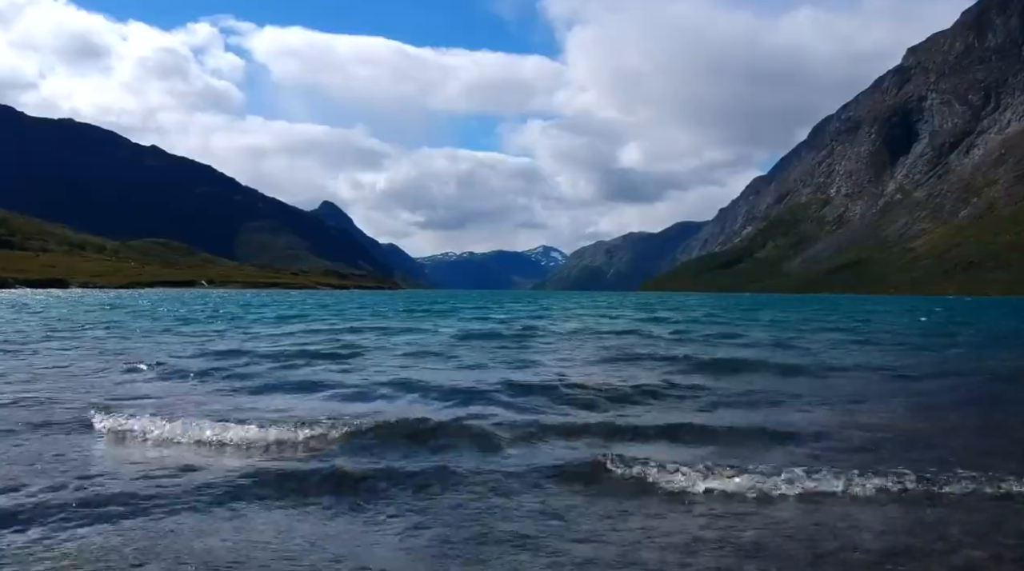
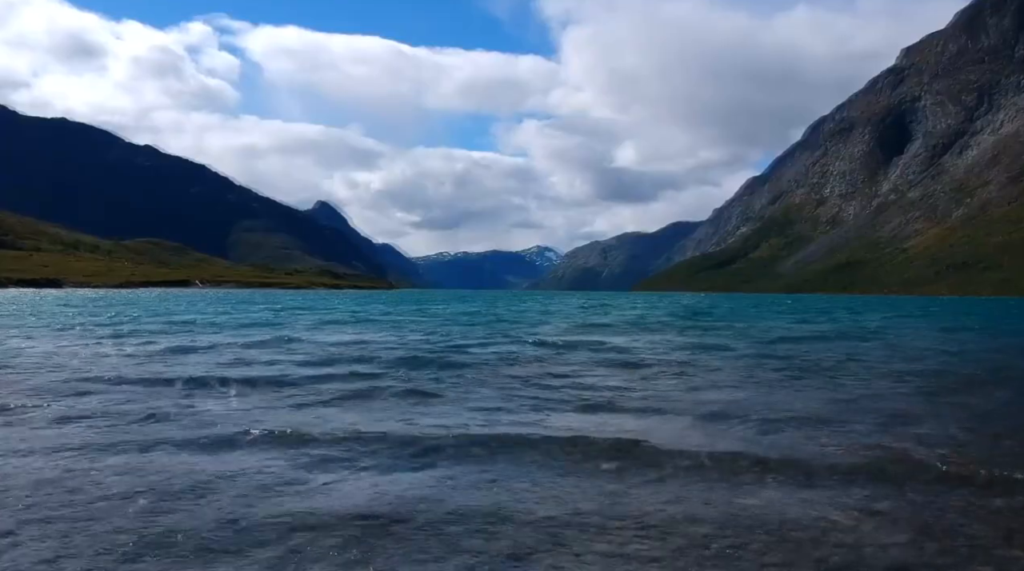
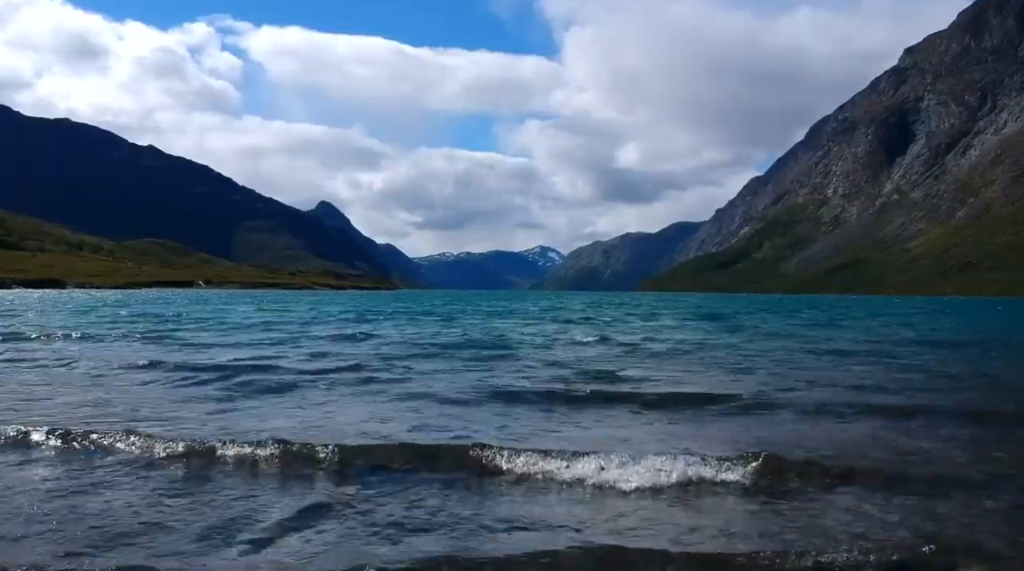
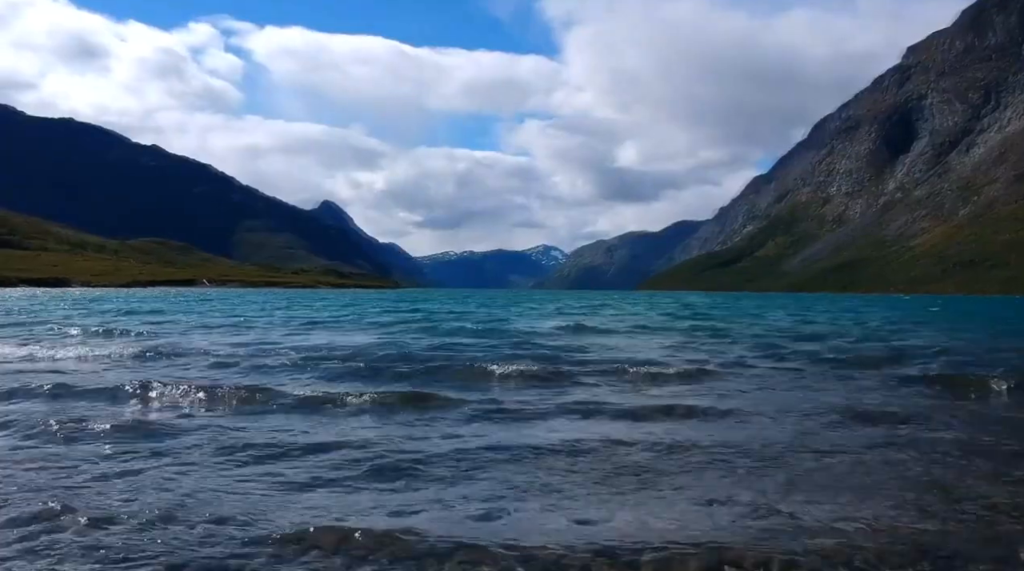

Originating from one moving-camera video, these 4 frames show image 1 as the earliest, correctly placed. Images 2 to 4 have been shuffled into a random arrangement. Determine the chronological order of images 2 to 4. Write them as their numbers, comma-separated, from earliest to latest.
3, 2, 4
